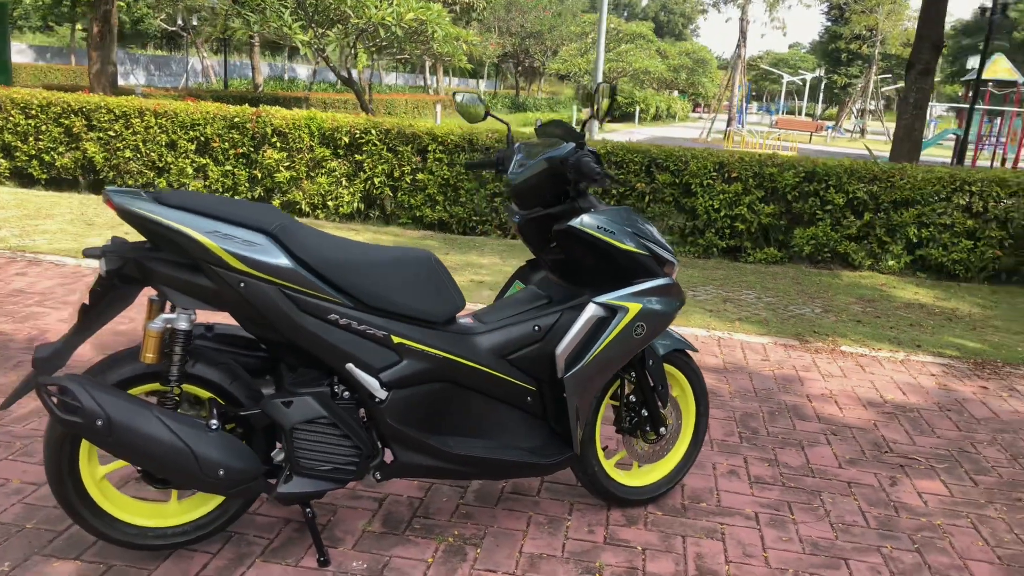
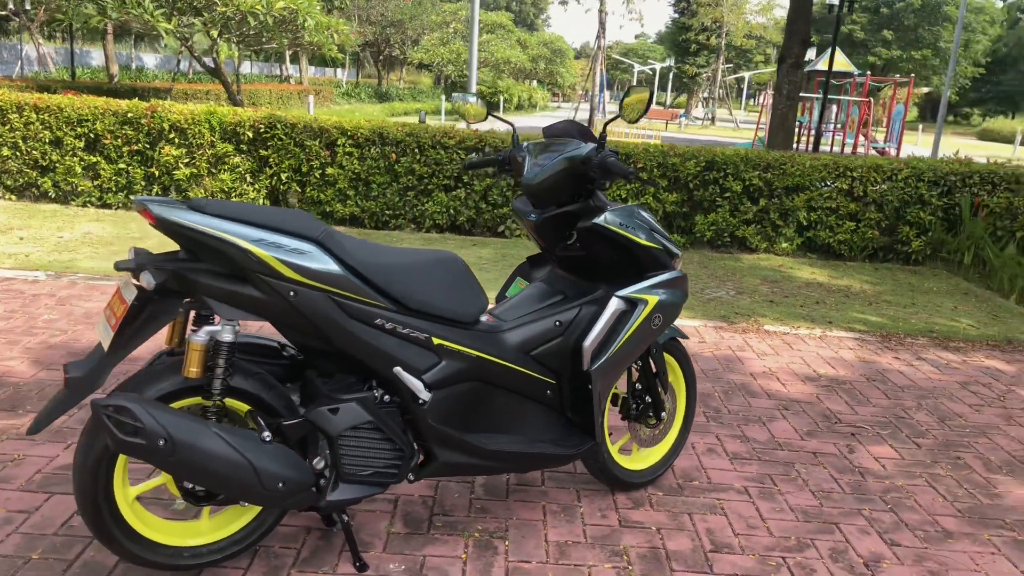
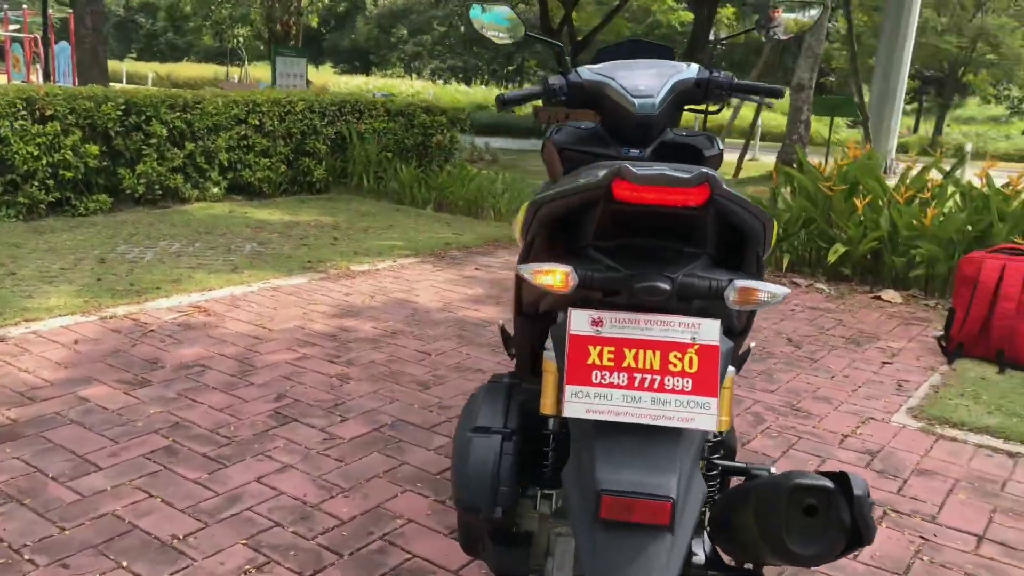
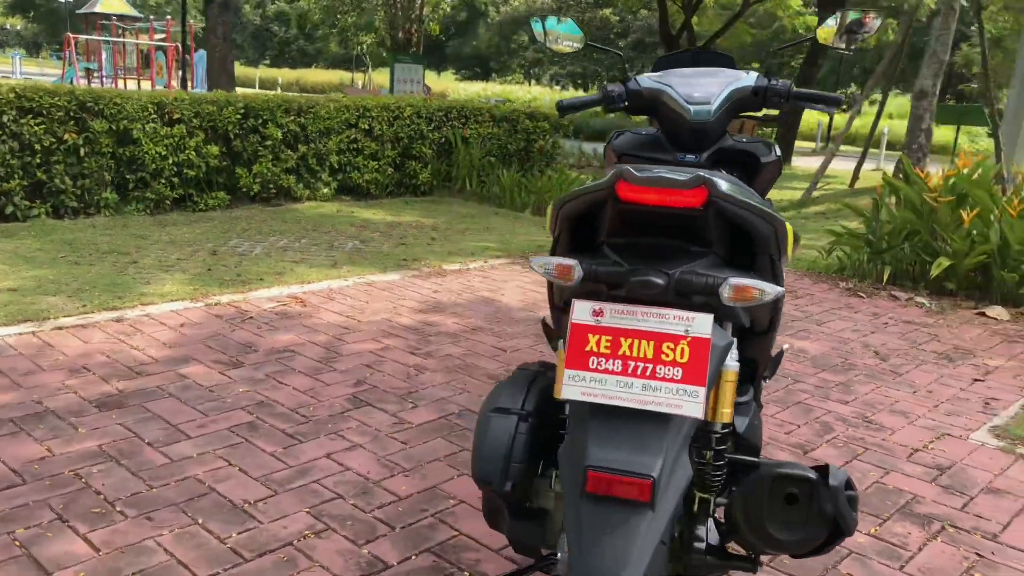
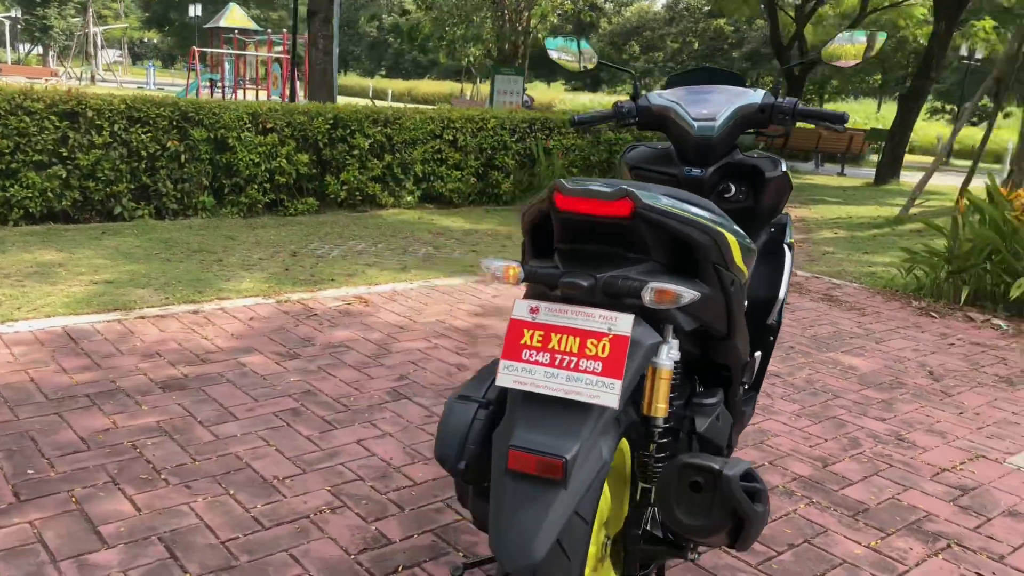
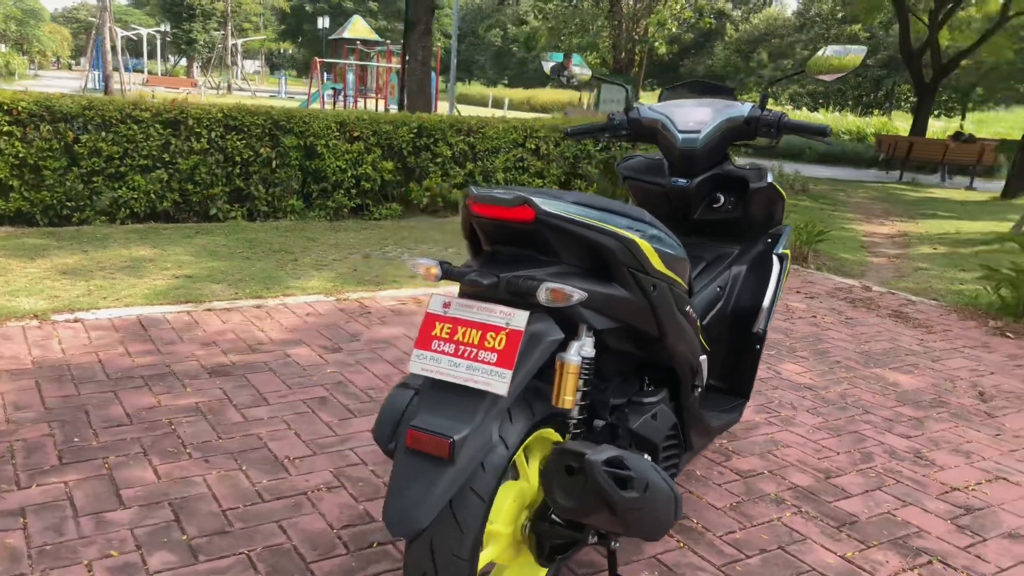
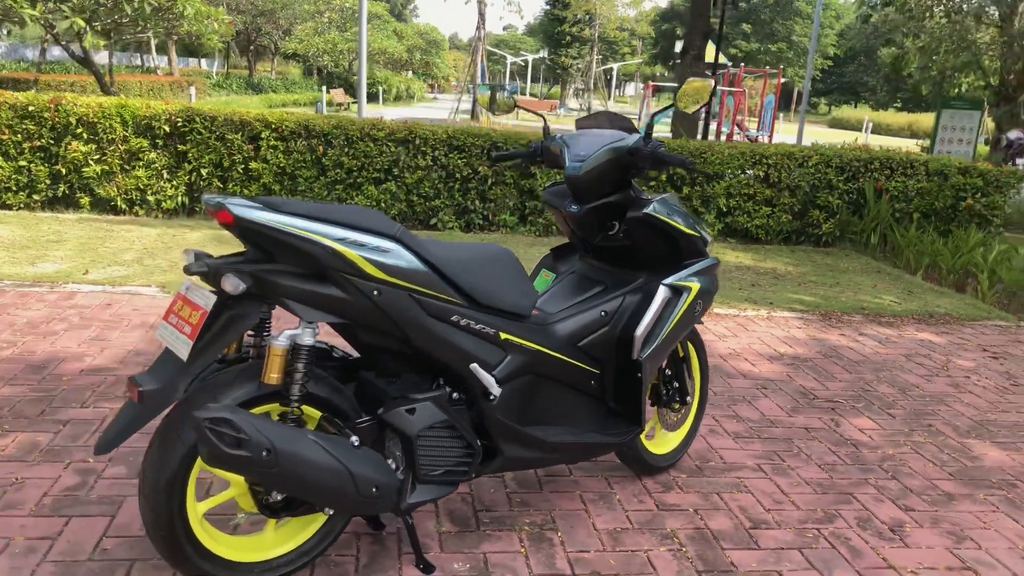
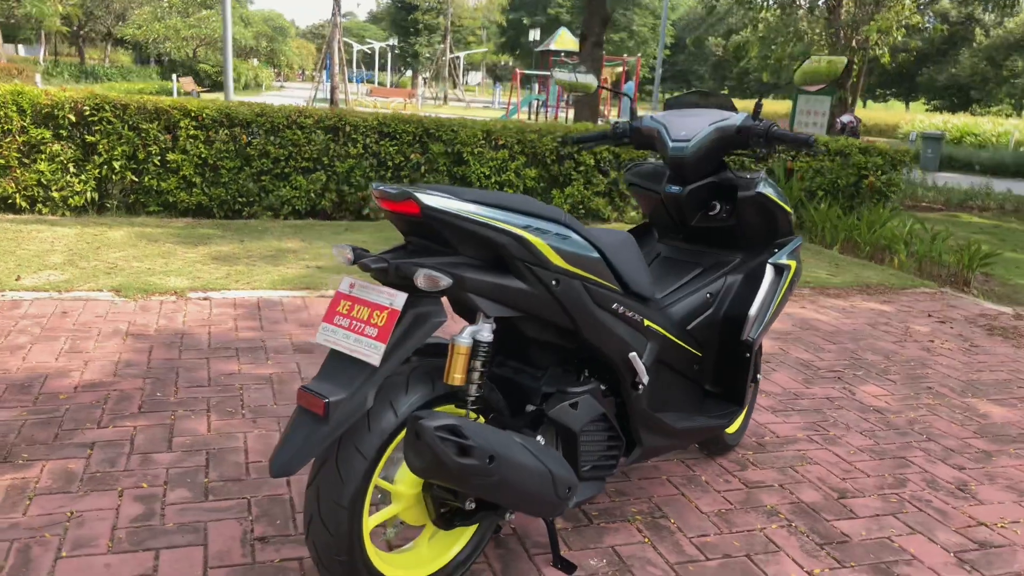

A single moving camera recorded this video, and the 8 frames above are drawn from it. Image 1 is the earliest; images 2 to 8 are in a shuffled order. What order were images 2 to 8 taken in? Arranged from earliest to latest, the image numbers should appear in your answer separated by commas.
2, 7, 8, 6, 5, 4, 3
